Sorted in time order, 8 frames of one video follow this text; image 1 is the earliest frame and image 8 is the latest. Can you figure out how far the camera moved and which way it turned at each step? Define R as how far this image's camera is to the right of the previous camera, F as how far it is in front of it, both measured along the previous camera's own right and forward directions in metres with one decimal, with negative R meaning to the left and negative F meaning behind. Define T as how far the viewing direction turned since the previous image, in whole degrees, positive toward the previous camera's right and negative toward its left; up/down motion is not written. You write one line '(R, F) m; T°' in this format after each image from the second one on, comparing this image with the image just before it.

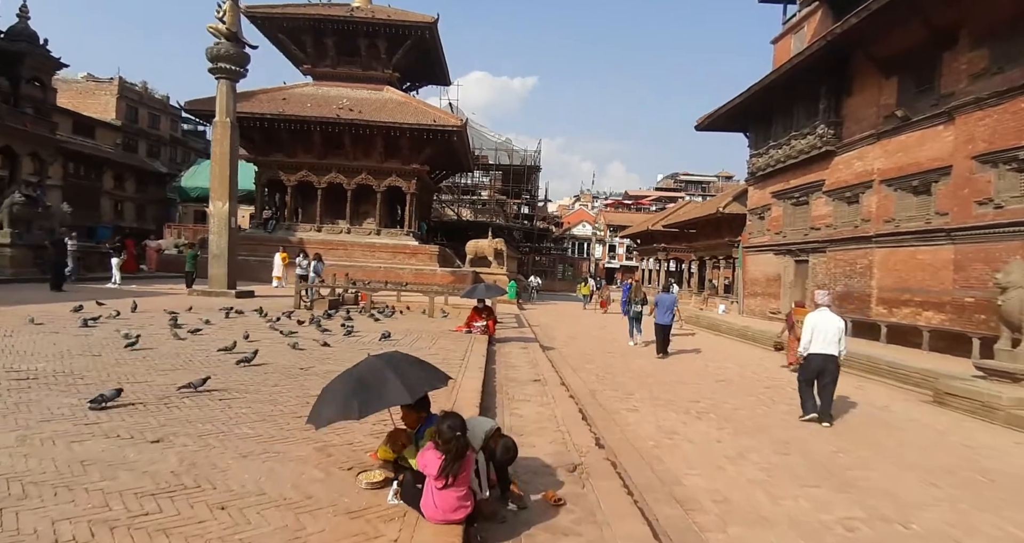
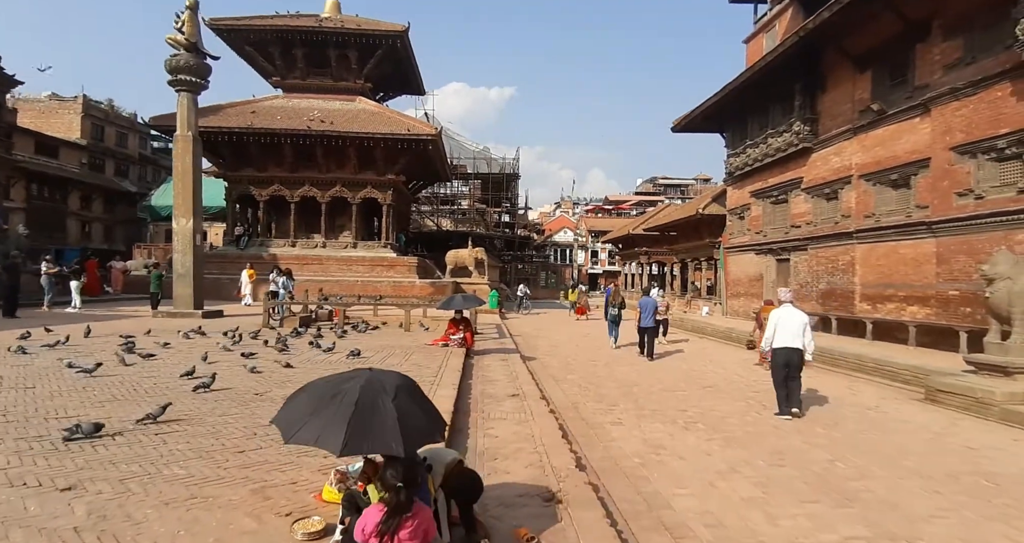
(+0.2, +0.4) m; +2°
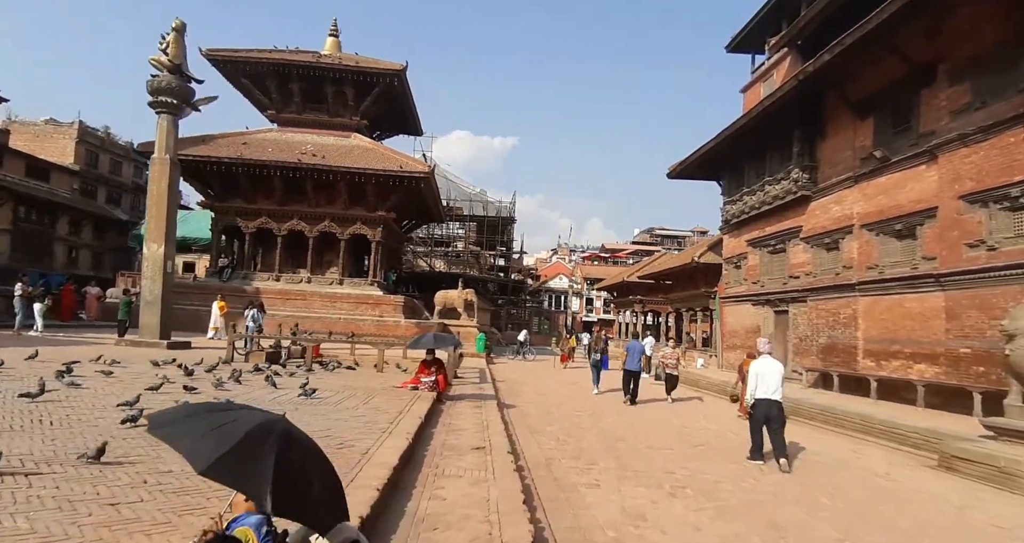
(+0.3, +0.7) m; 0°
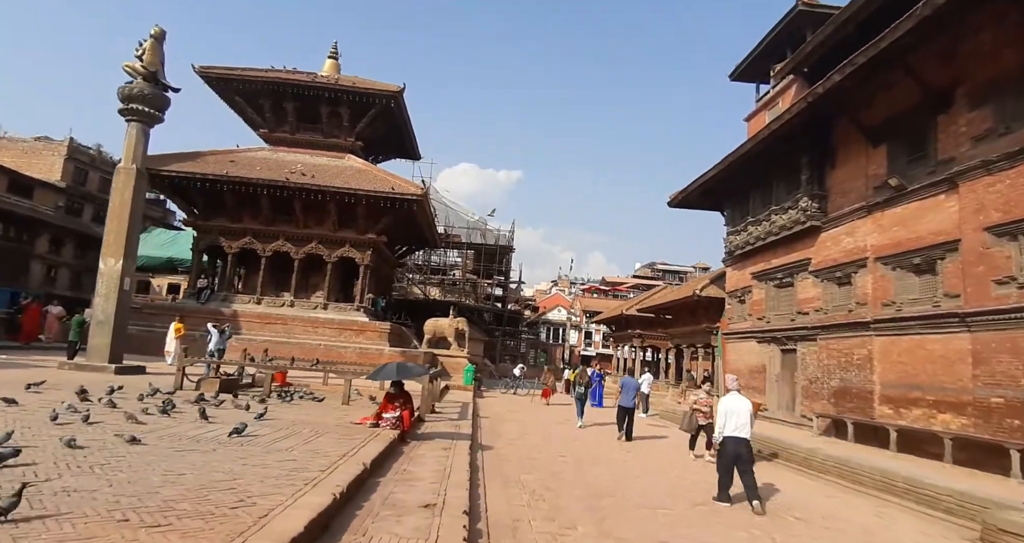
(+0.4, +1.0) m; 0°
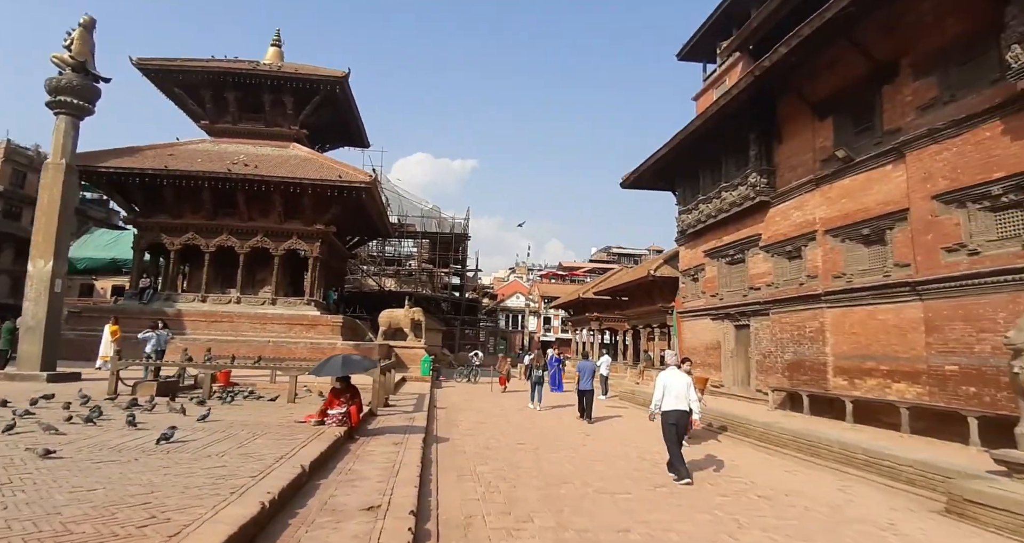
(+0.1, +0.4) m; +4°
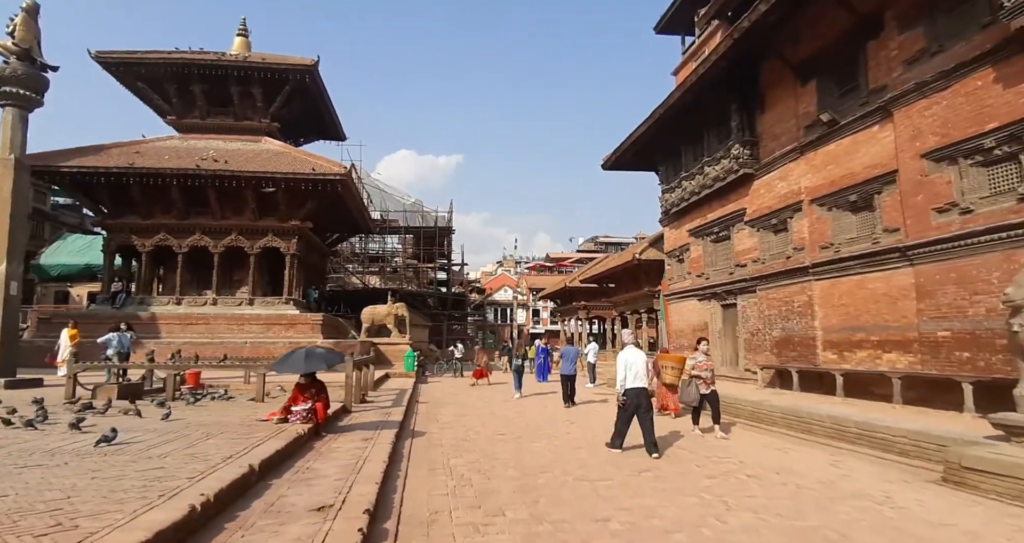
(+0.3, +0.5) m; +1°
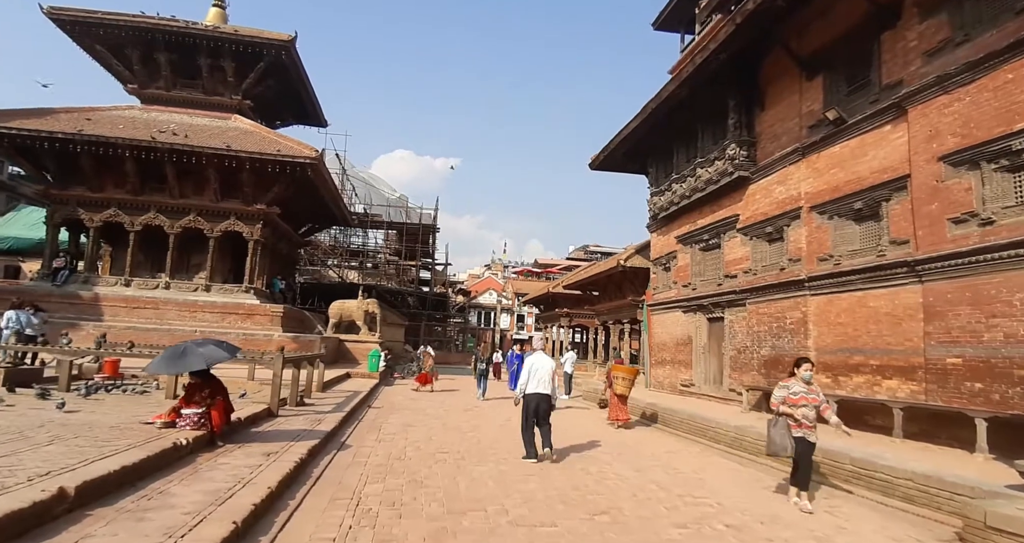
(+0.5, +1.2) m; +1°
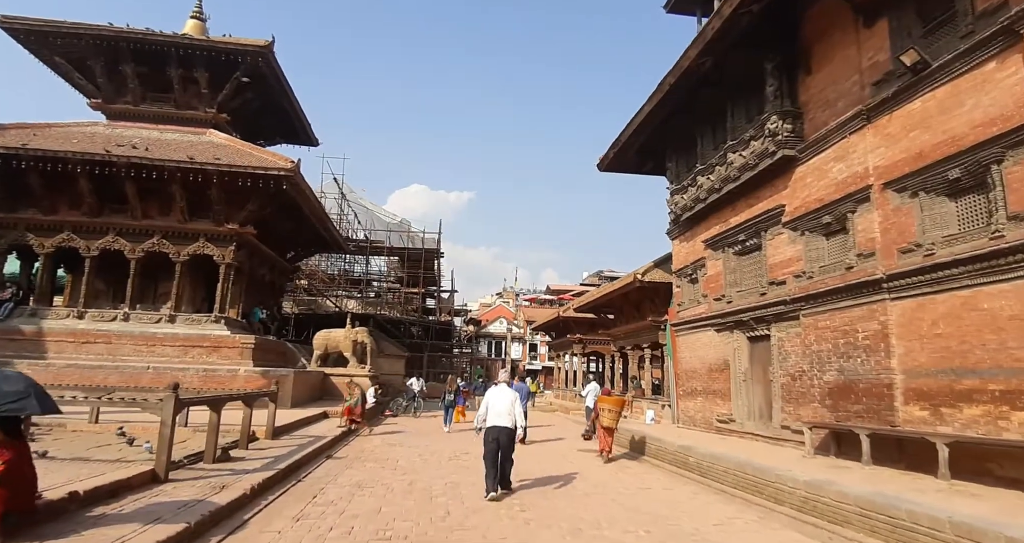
(+0.5, +2.4) m; -2°
